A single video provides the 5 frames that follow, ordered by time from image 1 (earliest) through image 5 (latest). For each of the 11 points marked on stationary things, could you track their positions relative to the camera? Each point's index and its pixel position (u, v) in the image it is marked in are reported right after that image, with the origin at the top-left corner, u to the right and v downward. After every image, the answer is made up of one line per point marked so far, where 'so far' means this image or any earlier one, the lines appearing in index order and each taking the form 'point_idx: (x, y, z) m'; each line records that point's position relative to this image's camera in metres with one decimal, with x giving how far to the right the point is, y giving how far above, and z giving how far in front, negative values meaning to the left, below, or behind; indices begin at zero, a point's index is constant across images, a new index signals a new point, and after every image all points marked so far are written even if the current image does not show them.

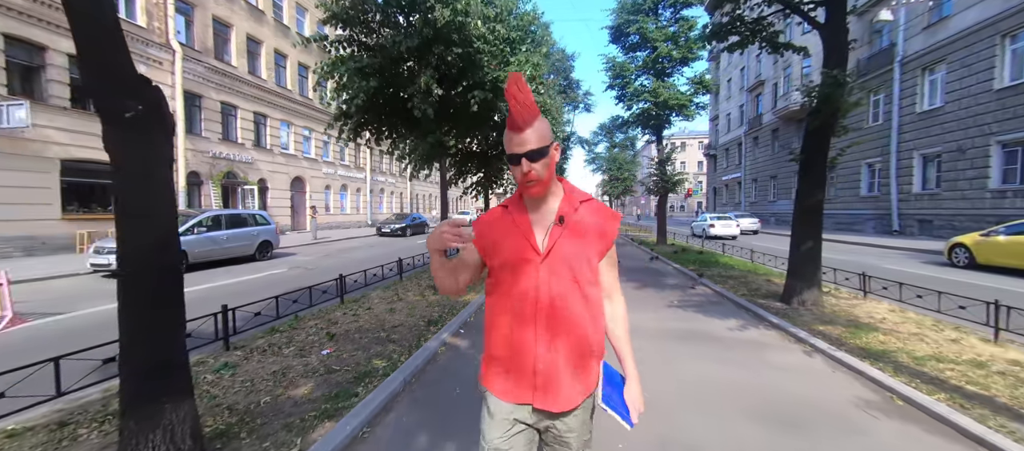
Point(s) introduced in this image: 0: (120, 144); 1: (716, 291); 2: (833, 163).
0: (-2.3, +0.5, +2.0) m
1: (+4.4, -1.4, +7.4) m
2: (+5.5, +1.1, +5.9) m
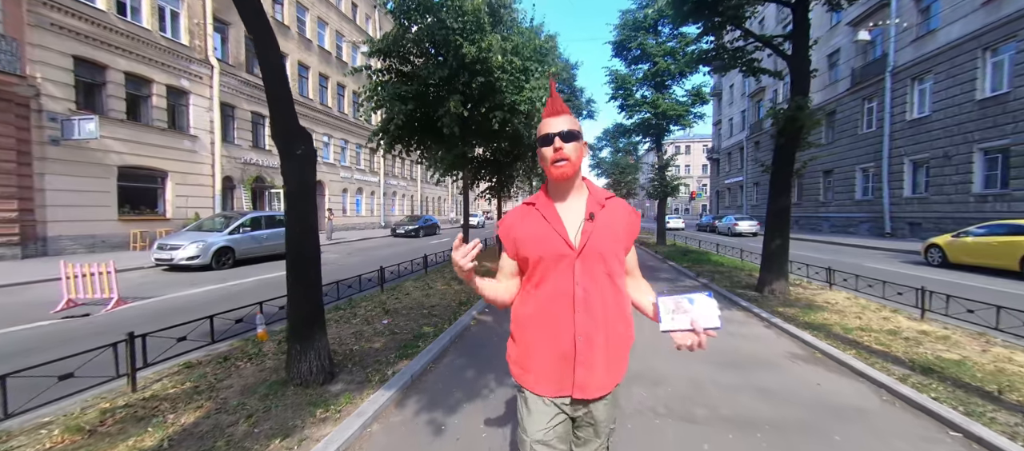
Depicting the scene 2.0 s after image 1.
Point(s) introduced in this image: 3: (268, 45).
0: (-2.0, +0.5, +3.2) m
1: (+4.7, -1.4, +8.5) m
2: (+5.8, +1.1, +7.0) m
3: (-2.2, +1.6, +3.1) m
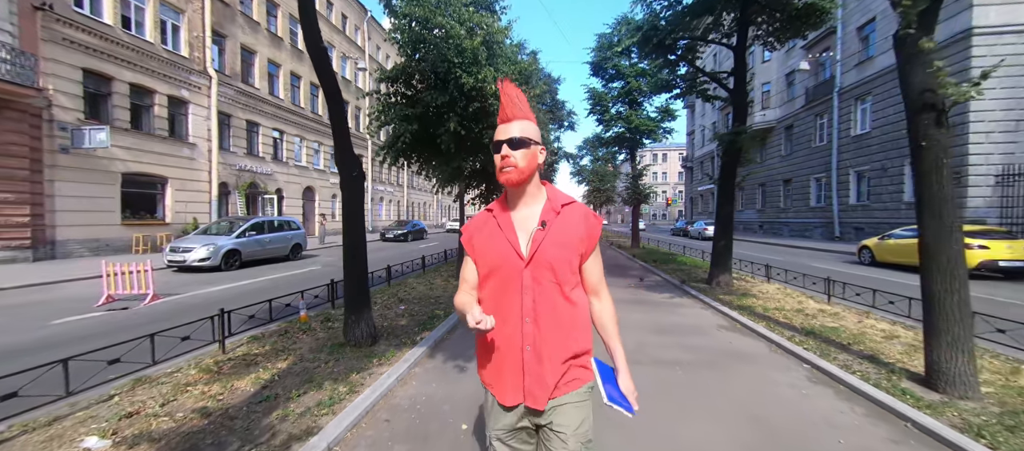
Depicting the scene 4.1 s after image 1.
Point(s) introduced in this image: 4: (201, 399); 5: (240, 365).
0: (-2.1, +0.5, +4.4) m
1: (+4.4, -1.5, +9.9) m
2: (+5.6, +1.0, +8.6) m
3: (-2.2, +1.6, +4.3) m
4: (-2.8, -1.6, +3.1) m
5: (-3.0, -1.6, +3.9) m
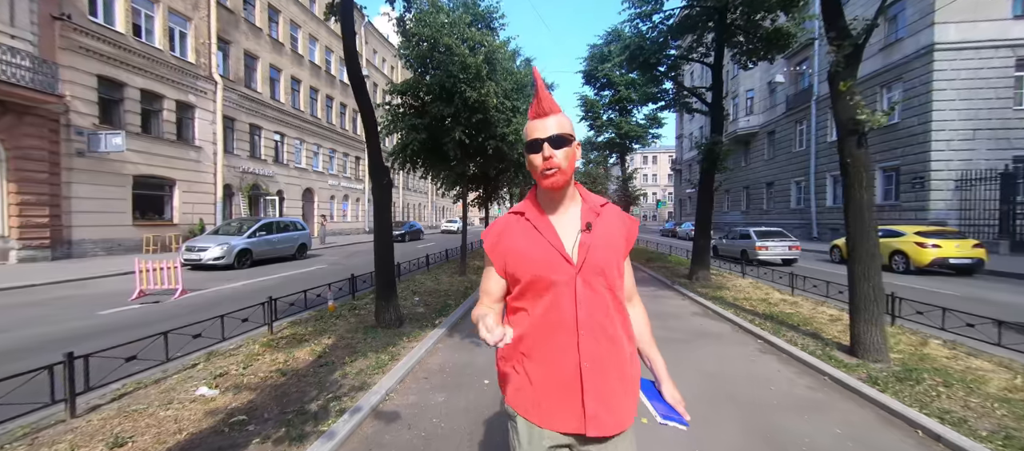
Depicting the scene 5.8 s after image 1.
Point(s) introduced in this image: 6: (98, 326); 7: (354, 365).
0: (-2.0, +0.5, +5.2) m
1: (+4.4, -1.5, +10.8) m
2: (+5.6, +1.0, +9.5) m
3: (-2.1, +1.6, +5.1) m
4: (-2.7, -1.6, +3.9) m
5: (-2.9, -1.6, +4.6) m
6: (-6.8, -1.7, +5.7) m
7: (-1.8, -1.6, +3.9) m
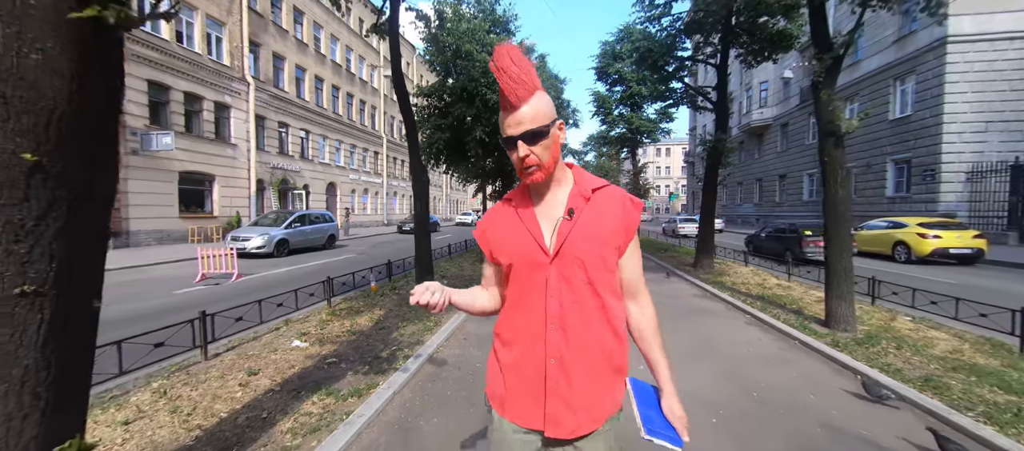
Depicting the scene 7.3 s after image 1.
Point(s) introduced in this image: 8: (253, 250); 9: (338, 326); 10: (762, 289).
0: (-1.6, +0.6, +6.0) m
1: (+4.9, -1.3, +11.6) m
2: (+6.1, +1.2, +10.1) m
3: (-1.7, +1.7, +6.0) m
4: (-2.4, -1.4, +4.9) m
5: (-2.6, -1.4, +5.6) m
6: (-6.5, -1.5, +6.8) m
7: (-1.5, -1.5, +4.9) m
8: (-9.5, -0.9, +12.6) m
9: (-2.5, -1.4, +5.0) m
10: (+5.5, -1.4, +7.7) m
